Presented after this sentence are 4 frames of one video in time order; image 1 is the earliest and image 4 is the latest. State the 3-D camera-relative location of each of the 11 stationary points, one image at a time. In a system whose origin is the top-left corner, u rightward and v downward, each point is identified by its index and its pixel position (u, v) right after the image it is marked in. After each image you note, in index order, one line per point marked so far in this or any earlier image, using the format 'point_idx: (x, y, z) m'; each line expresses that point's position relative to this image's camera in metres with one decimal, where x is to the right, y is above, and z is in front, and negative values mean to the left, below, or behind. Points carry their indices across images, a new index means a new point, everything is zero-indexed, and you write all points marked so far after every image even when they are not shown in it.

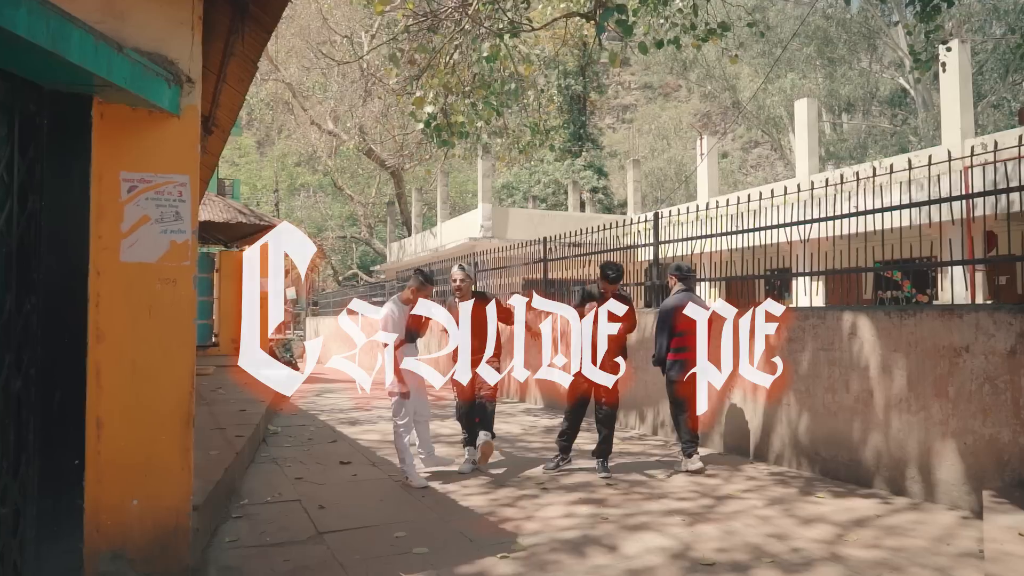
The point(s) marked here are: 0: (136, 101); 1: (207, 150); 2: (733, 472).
0: (-1.8, +0.9, +3.4) m
1: (-3.1, +1.4, +7.1) m
2: (+1.9, -1.6, +6.0) m
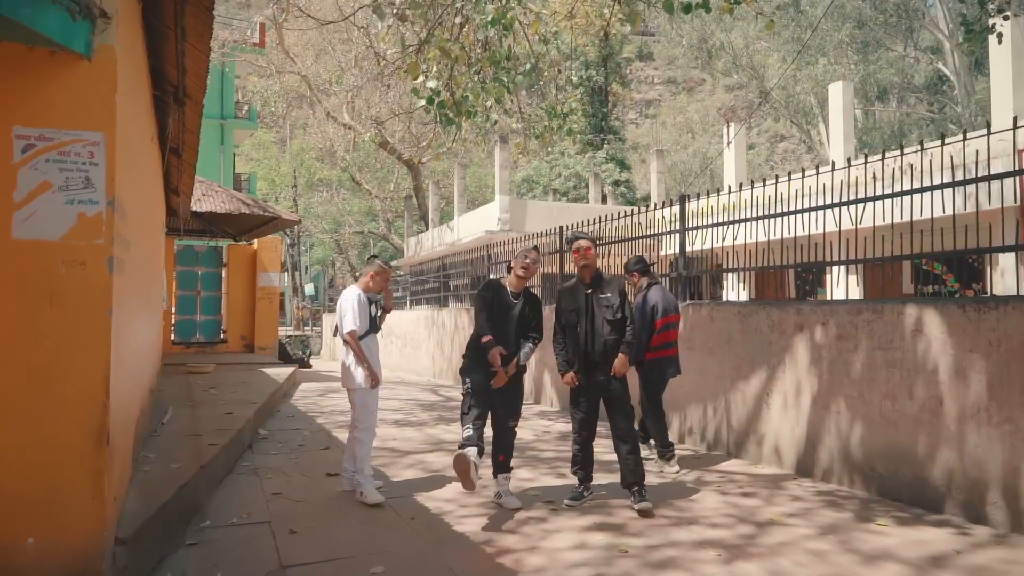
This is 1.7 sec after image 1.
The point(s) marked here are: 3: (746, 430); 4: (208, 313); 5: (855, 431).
0: (-1.8, +1.0, +2.7) m
1: (-3.0, +1.5, +6.5) m
2: (+1.9, -1.5, +5.2) m
3: (+2.1, -1.3, +6.2) m
4: (-6.6, -0.5, +15.5) m
5: (+2.5, -1.0, +5.2) m
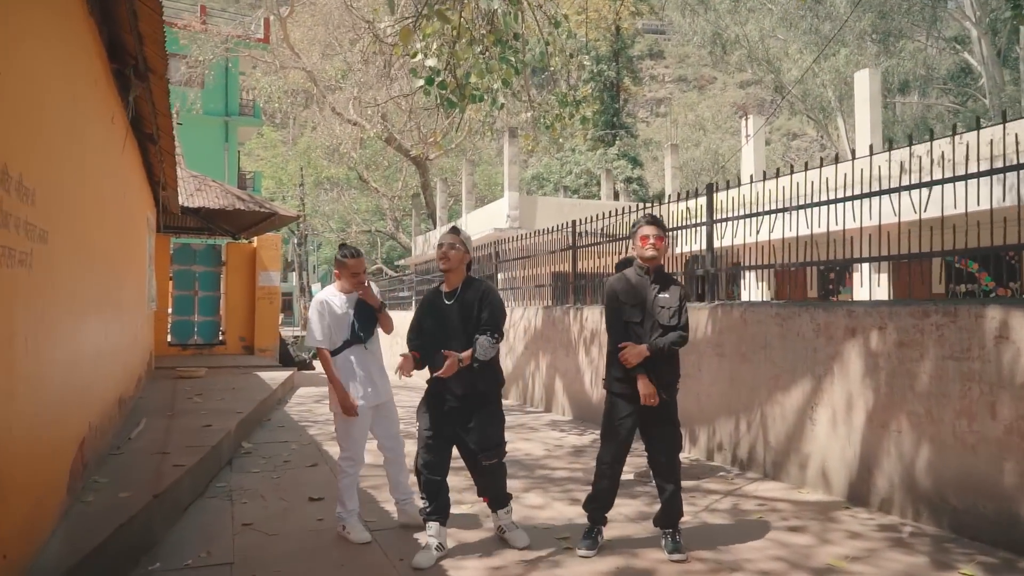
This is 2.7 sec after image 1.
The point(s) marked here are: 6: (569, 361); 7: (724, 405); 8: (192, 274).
0: (-1.8, +1.0, +2.0) m
1: (-2.9, +1.5, +5.8) m
2: (+2.0, -1.5, +4.4) m
3: (+2.1, -1.2, +5.5) m
4: (-6.4, -0.5, +14.8) m
5: (+2.6, -1.0, +4.4) m
6: (+0.7, -0.9, +8.9) m
7: (+1.8, -1.0, +6.1) m
8: (-6.7, +0.3, +14.8) m
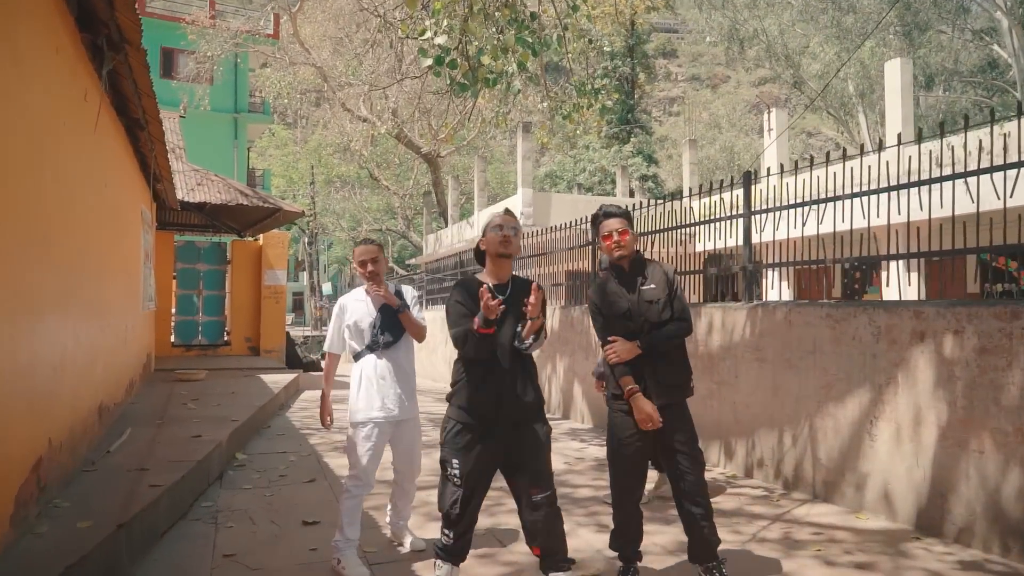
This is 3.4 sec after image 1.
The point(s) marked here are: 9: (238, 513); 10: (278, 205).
0: (-1.8, +1.0, +1.5) m
1: (-2.8, +1.5, +5.3) m
2: (+2.1, -1.5, +3.8) m
3: (+2.2, -1.2, +4.8) m
4: (-6.1, -0.5, +14.4) m
5: (+2.7, -1.0, +3.8) m
6: (+0.9, -0.9, +8.3) m
7: (+2.0, -1.0, +5.5) m
8: (-6.4, +0.3, +14.3) m
9: (-1.8, -1.5, +4.7) m
10: (-4.1, +1.4, +12.3) m
